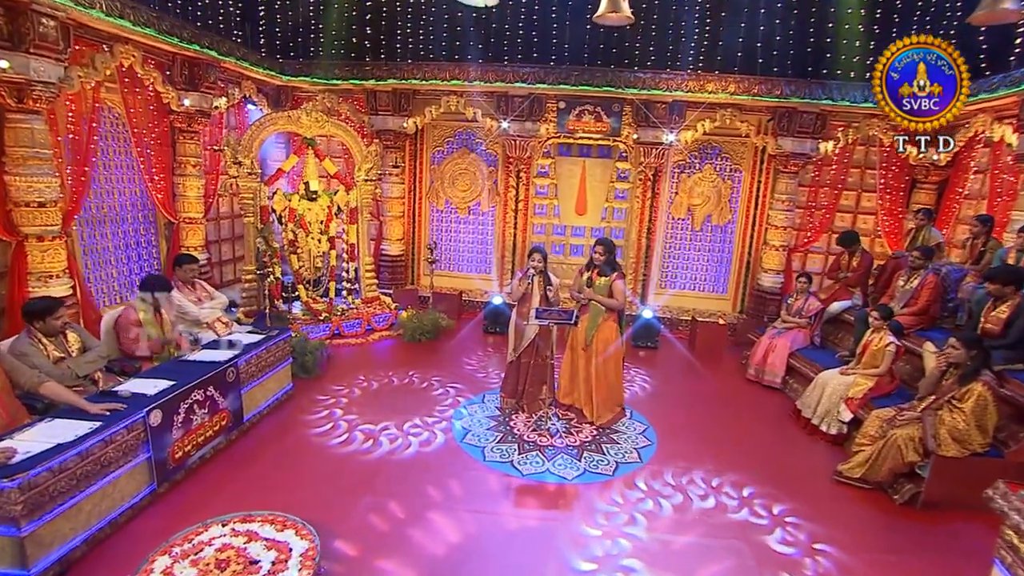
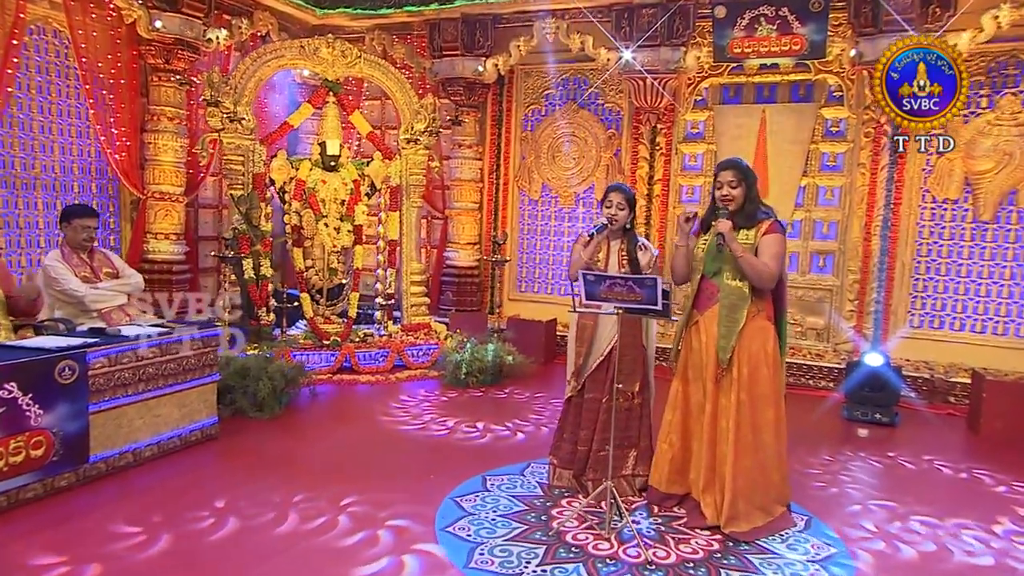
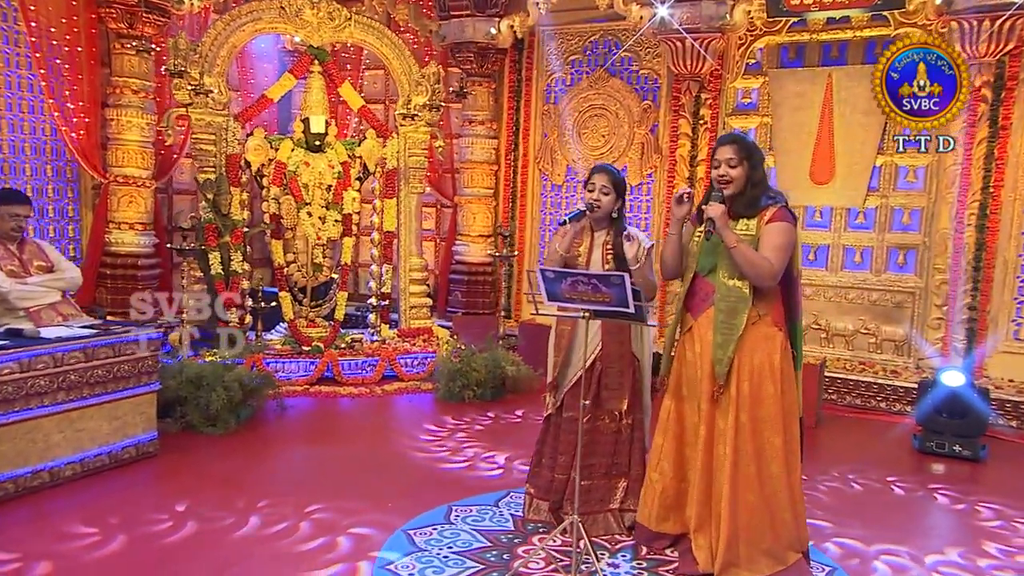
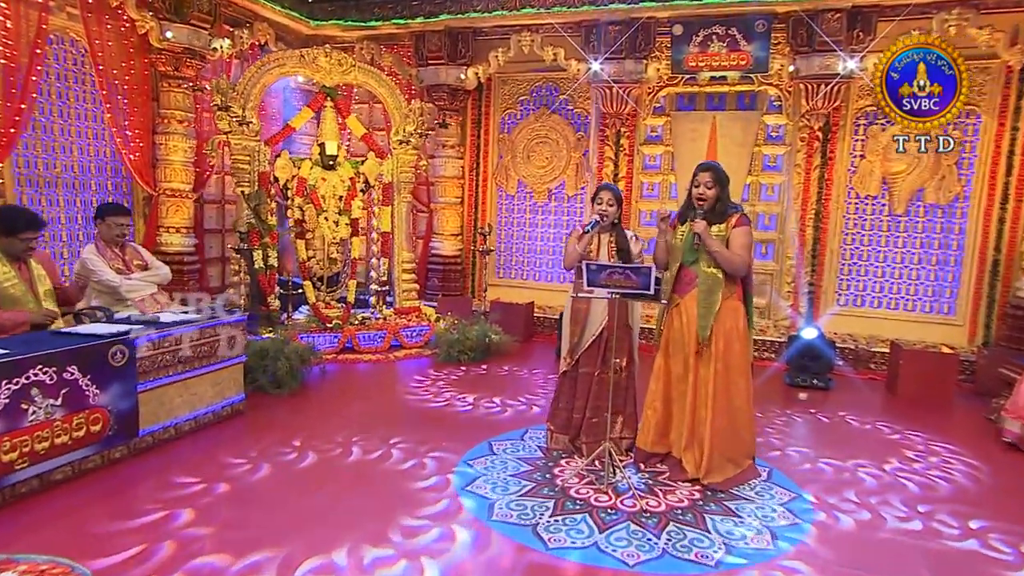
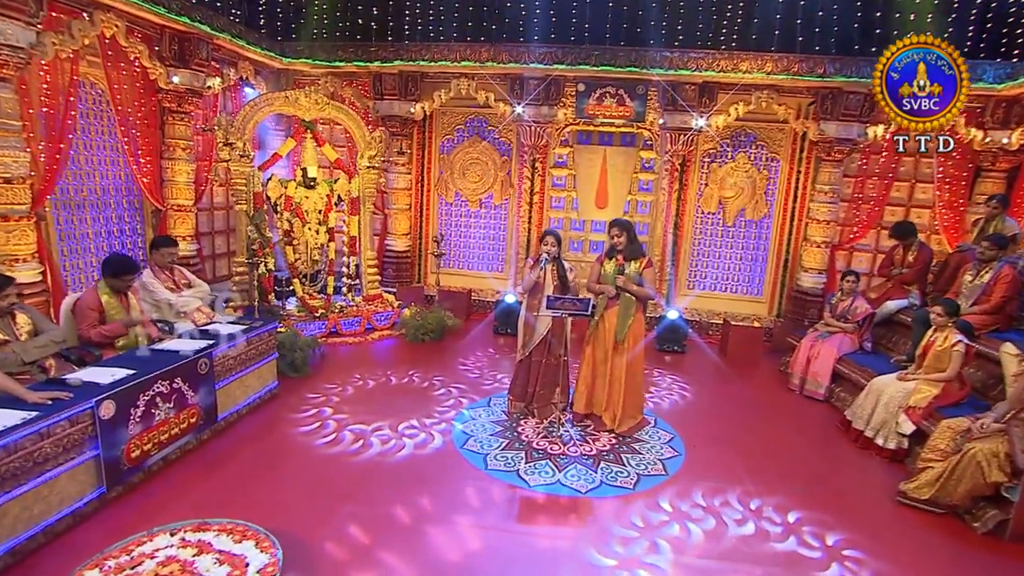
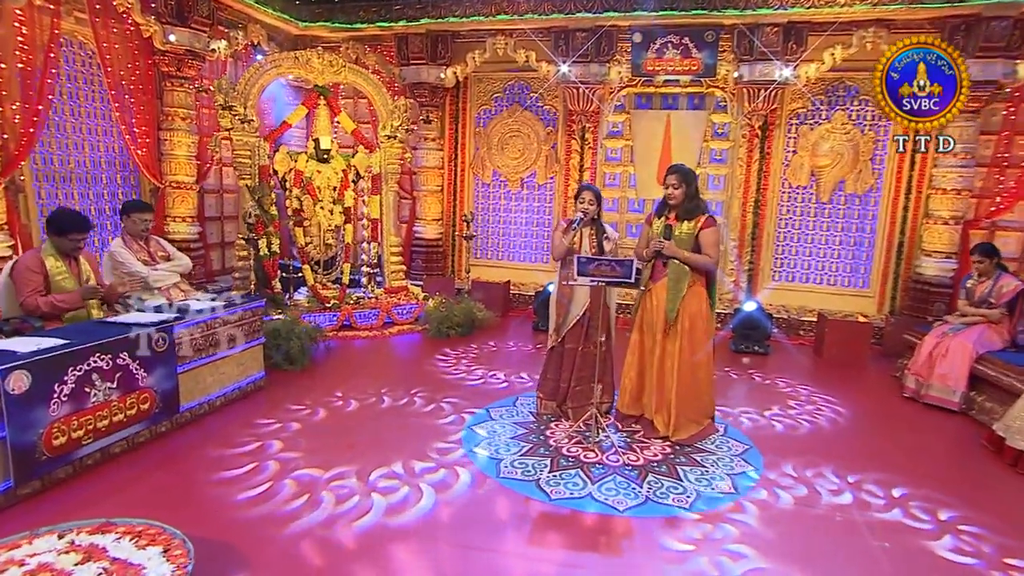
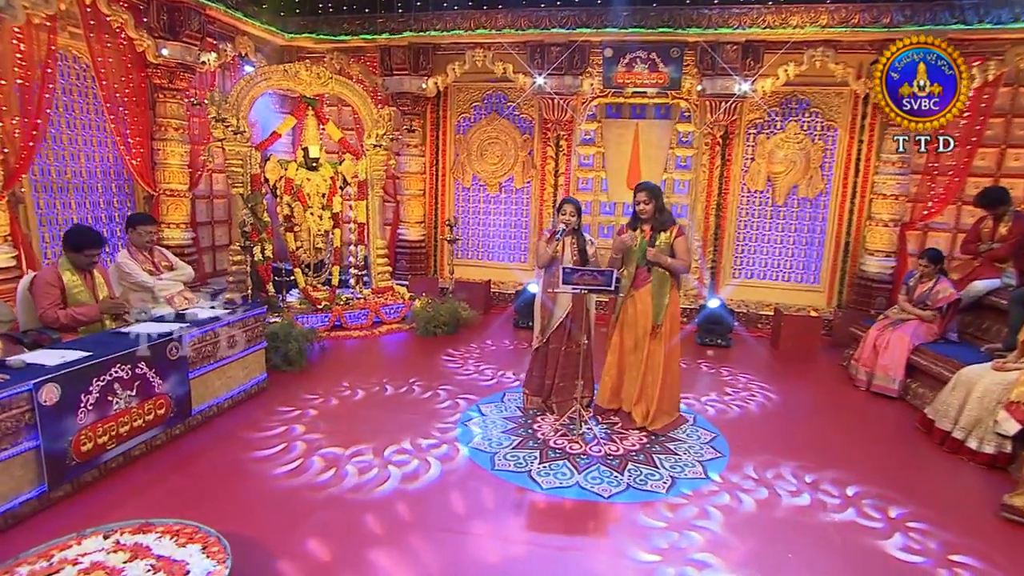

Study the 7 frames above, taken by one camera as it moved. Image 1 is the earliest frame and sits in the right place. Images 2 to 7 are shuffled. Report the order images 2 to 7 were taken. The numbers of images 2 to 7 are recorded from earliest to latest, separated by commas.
5, 7, 6, 4, 2, 3
